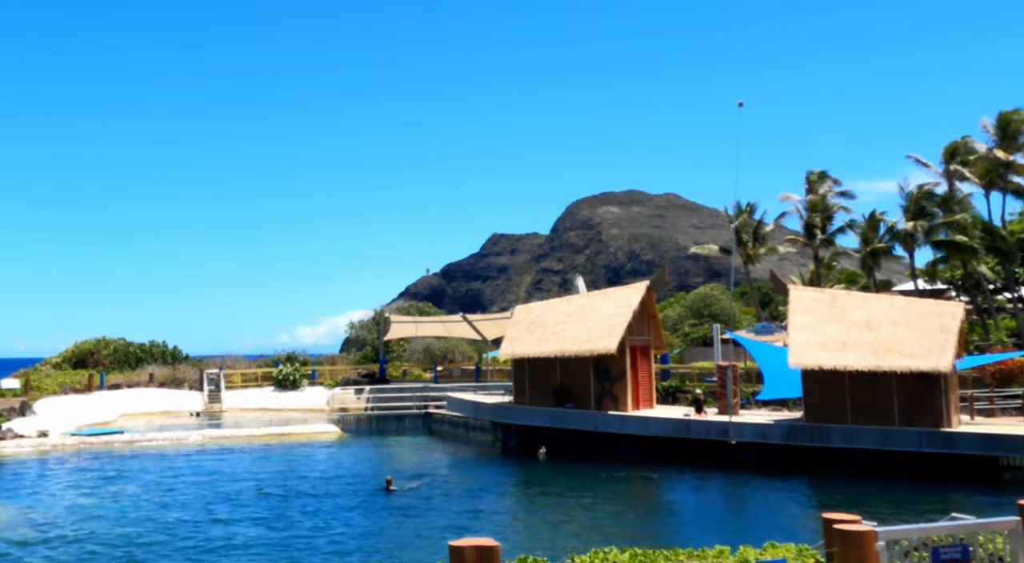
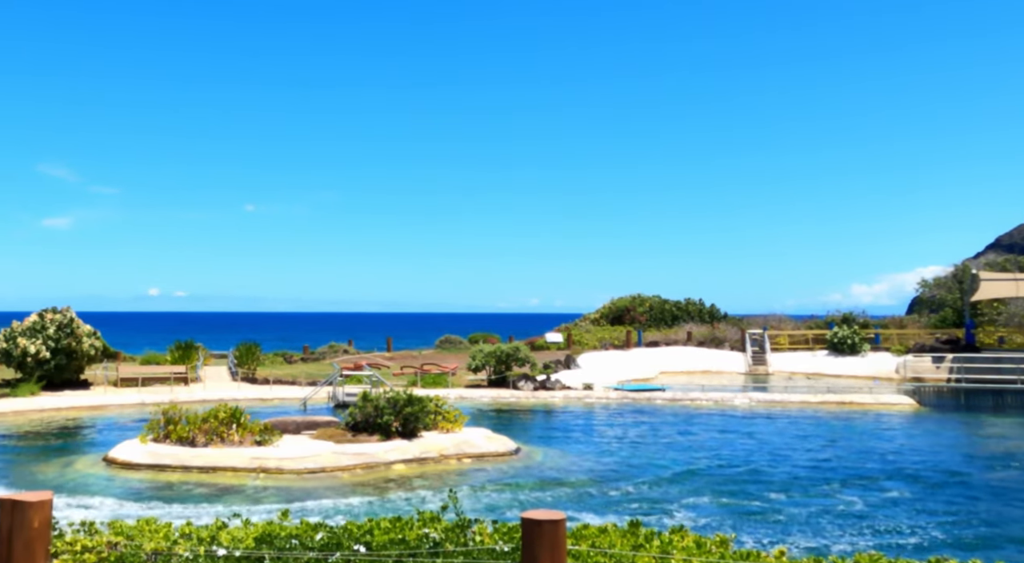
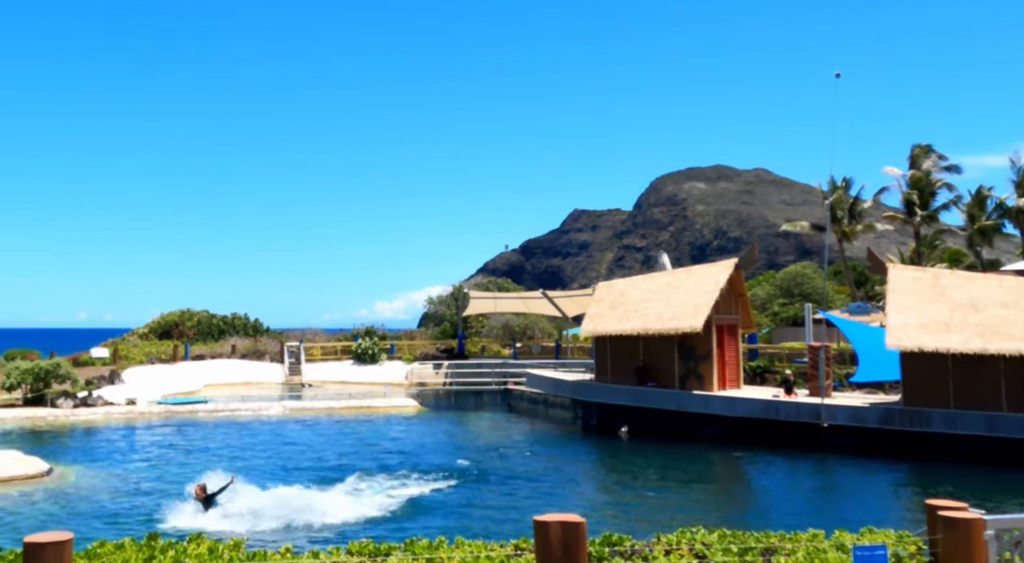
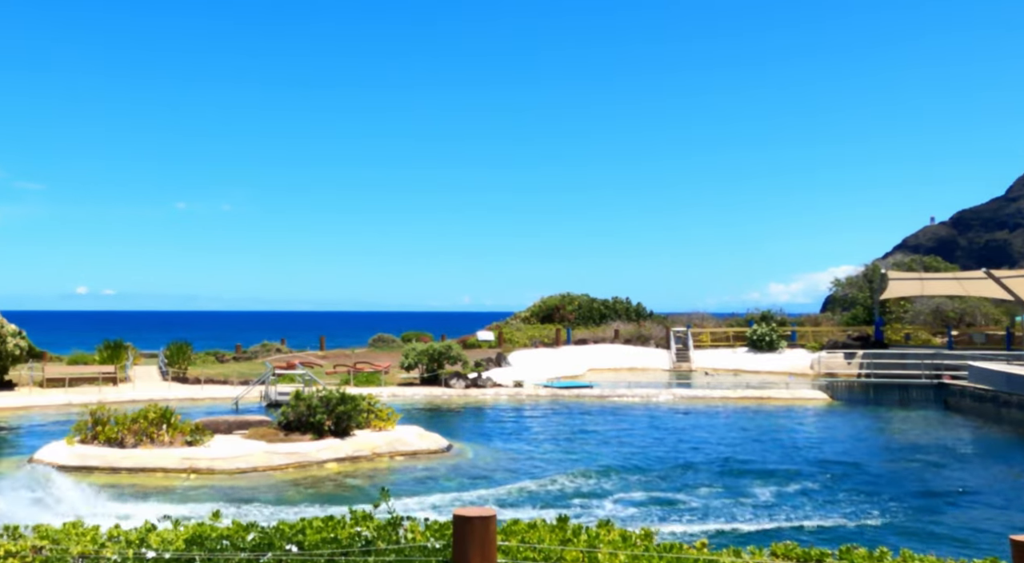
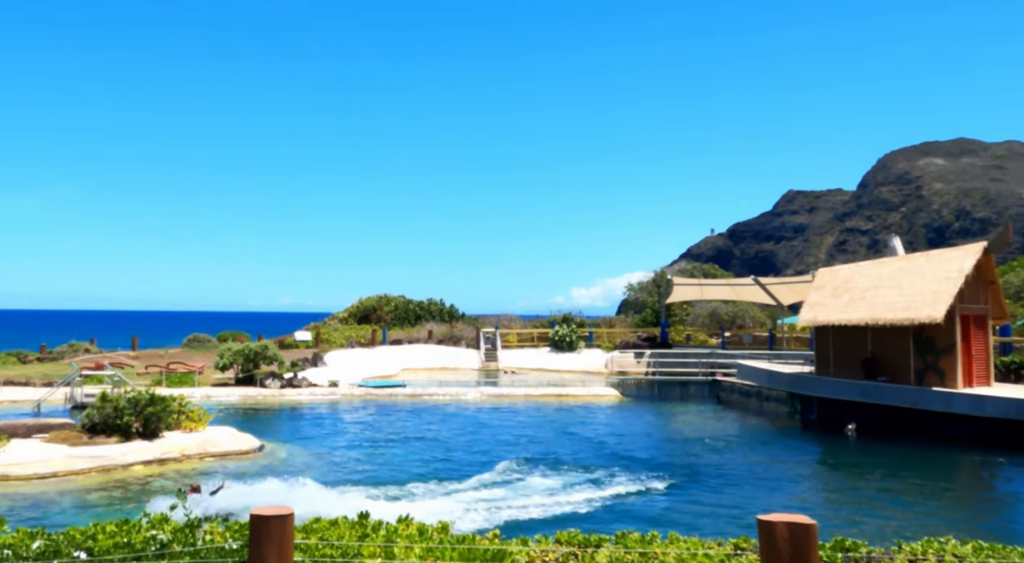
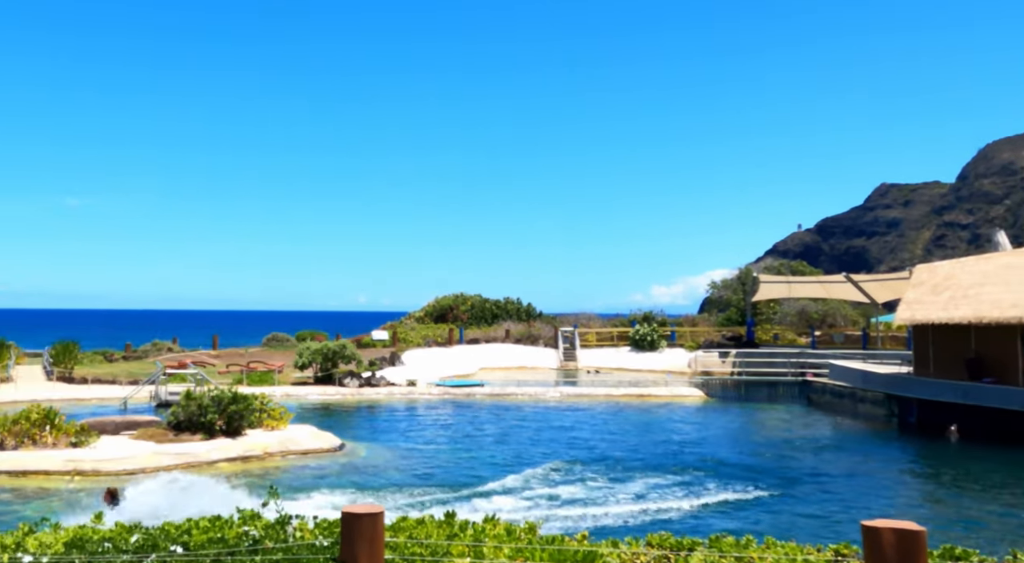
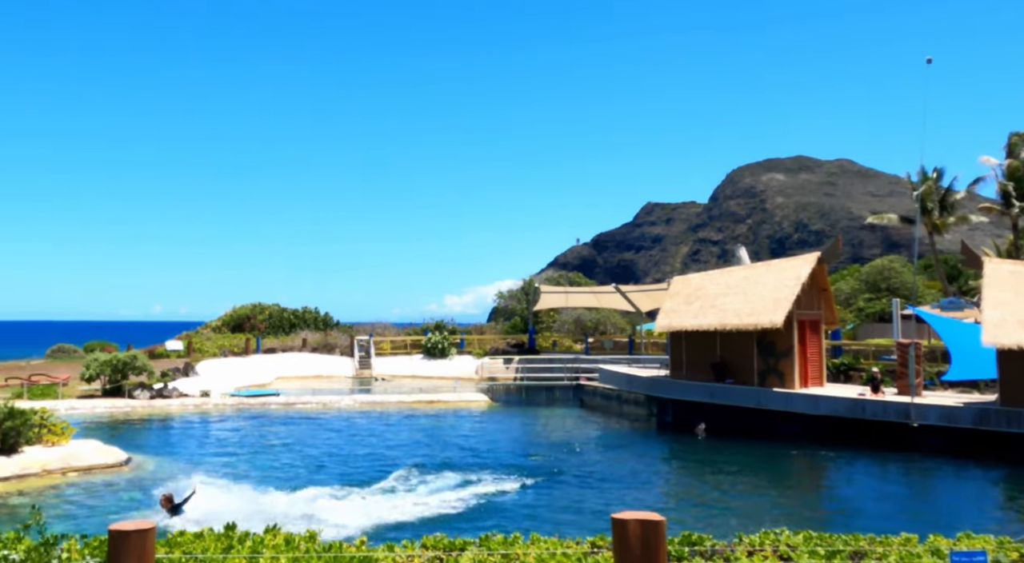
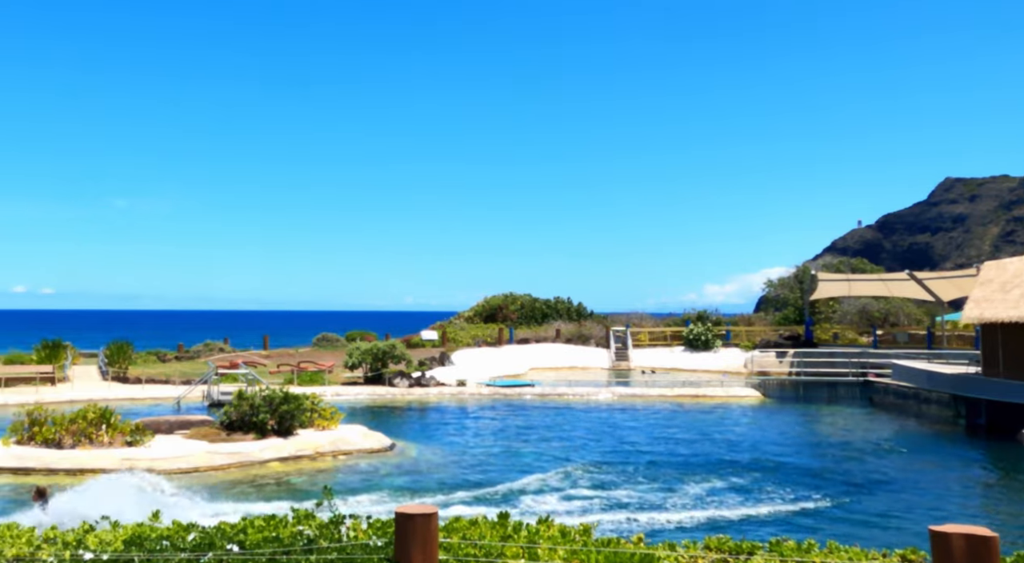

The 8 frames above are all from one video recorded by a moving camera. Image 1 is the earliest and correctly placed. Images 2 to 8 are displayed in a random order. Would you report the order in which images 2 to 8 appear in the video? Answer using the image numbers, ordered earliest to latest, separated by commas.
3, 7, 5, 6, 8, 4, 2
